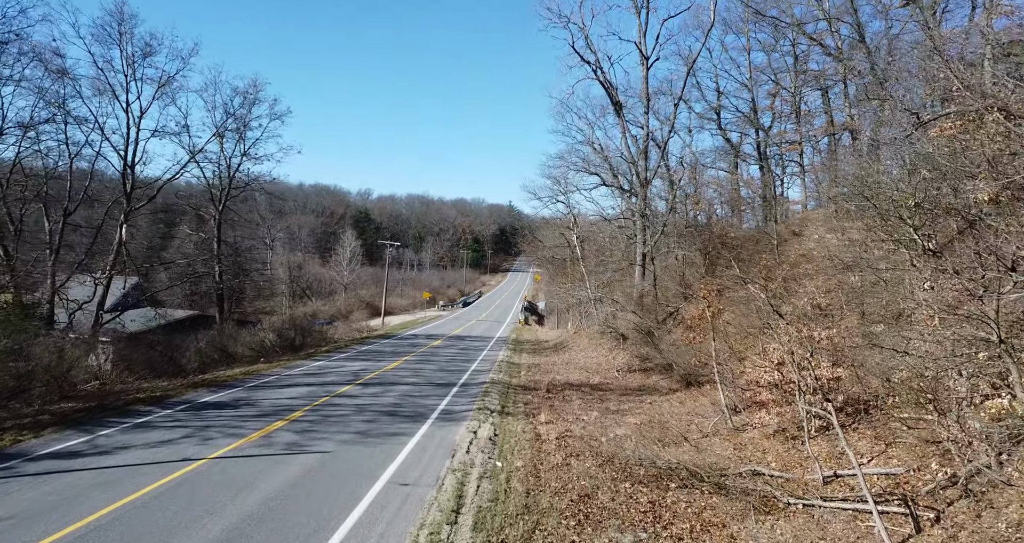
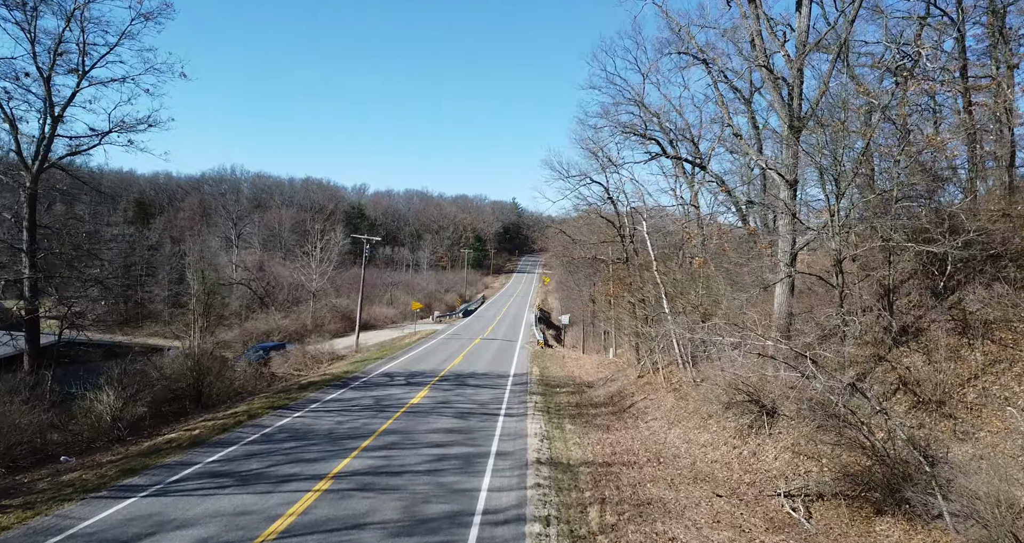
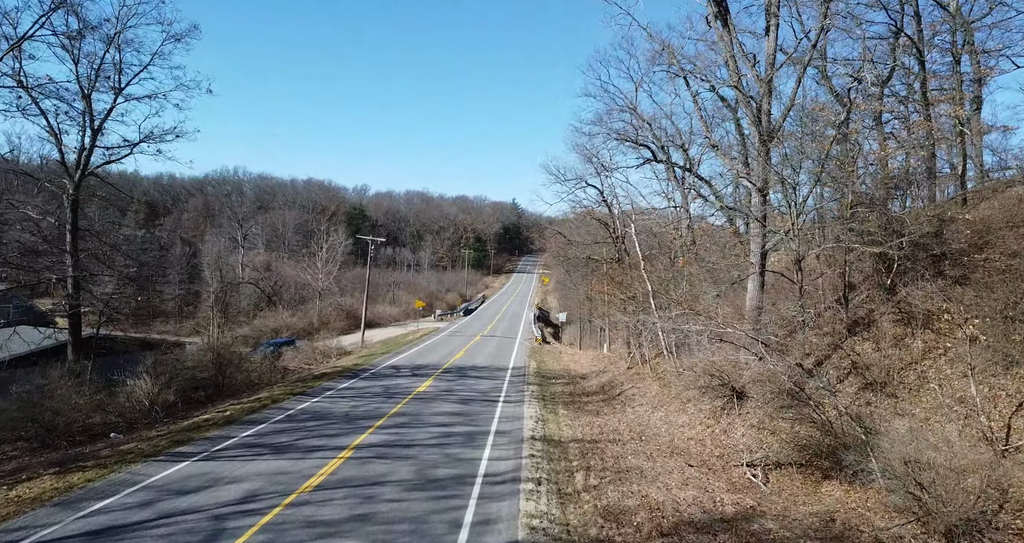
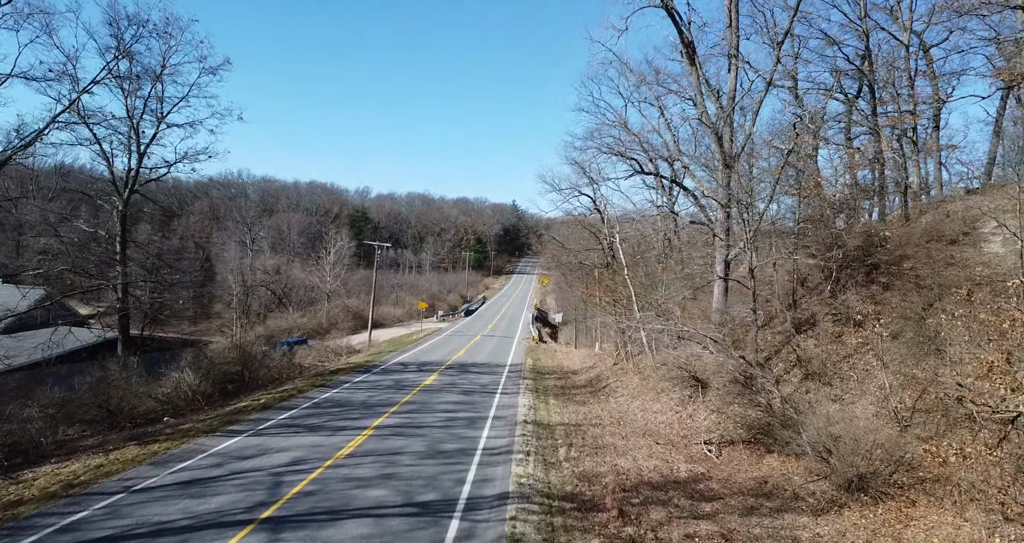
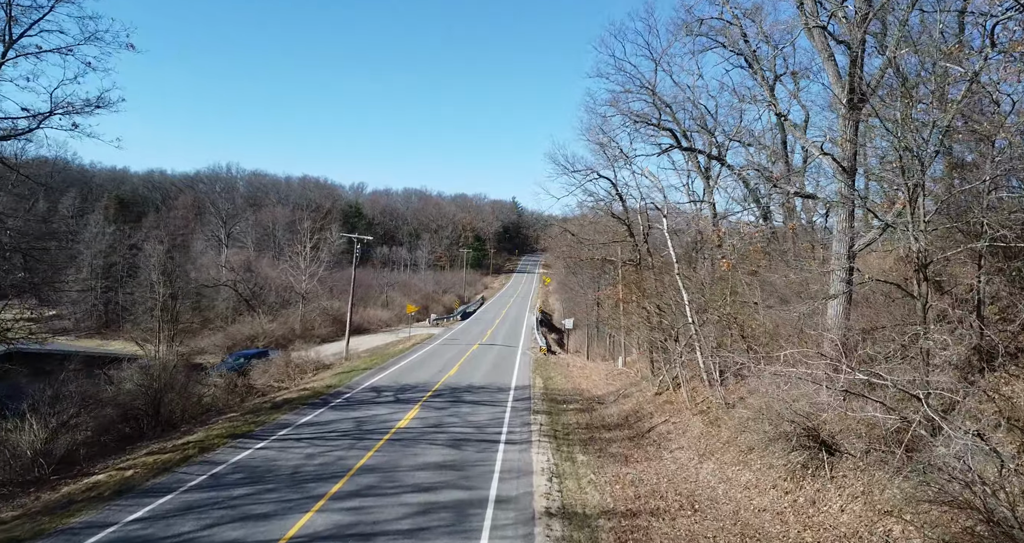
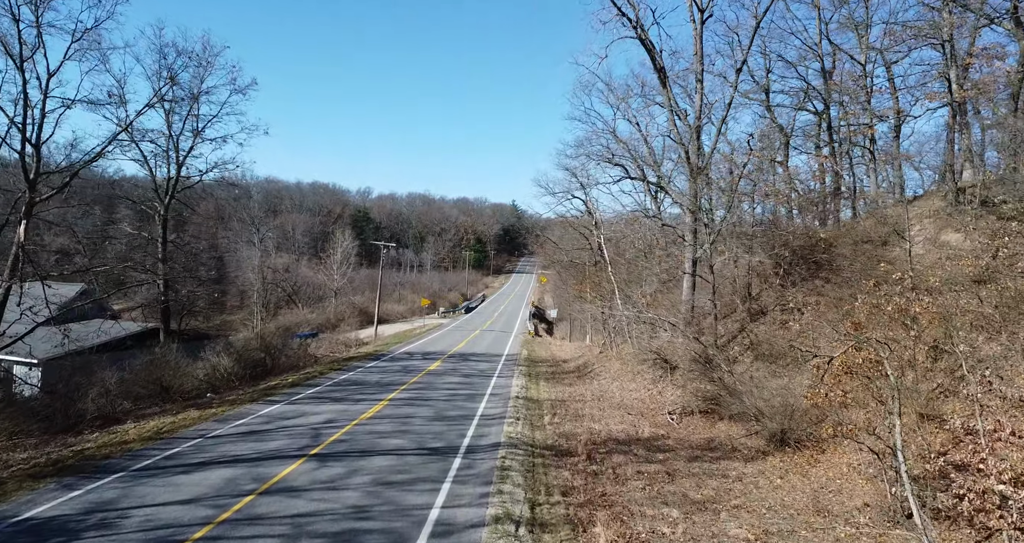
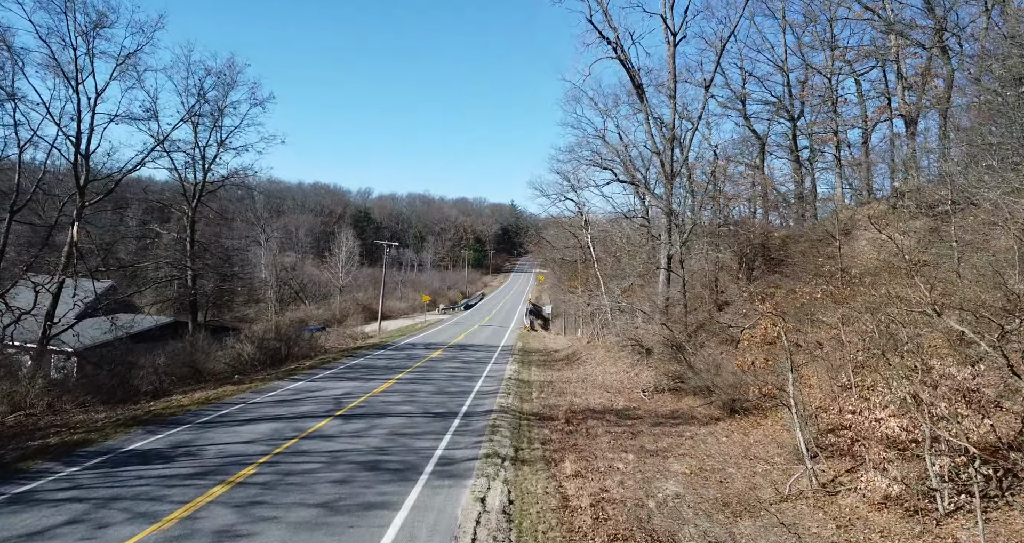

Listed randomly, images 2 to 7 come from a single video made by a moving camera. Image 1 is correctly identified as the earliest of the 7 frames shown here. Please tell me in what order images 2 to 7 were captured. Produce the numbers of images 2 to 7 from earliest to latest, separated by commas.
7, 6, 4, 3, 2, 5
